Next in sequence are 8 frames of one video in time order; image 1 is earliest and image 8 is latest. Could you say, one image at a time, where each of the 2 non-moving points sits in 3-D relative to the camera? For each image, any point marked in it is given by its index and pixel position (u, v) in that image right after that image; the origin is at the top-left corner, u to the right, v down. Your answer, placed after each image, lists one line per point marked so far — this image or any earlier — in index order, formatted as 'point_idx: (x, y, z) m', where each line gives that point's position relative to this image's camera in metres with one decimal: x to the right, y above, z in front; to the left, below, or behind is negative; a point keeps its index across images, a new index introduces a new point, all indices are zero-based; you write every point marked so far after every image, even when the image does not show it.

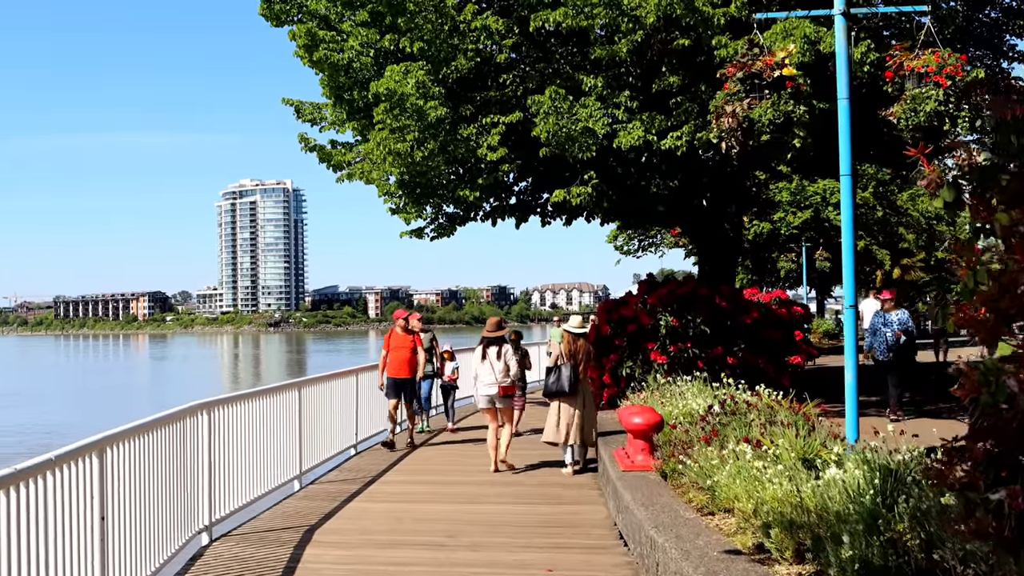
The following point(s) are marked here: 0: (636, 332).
0: (+1.3, -0.5, +15.8) m
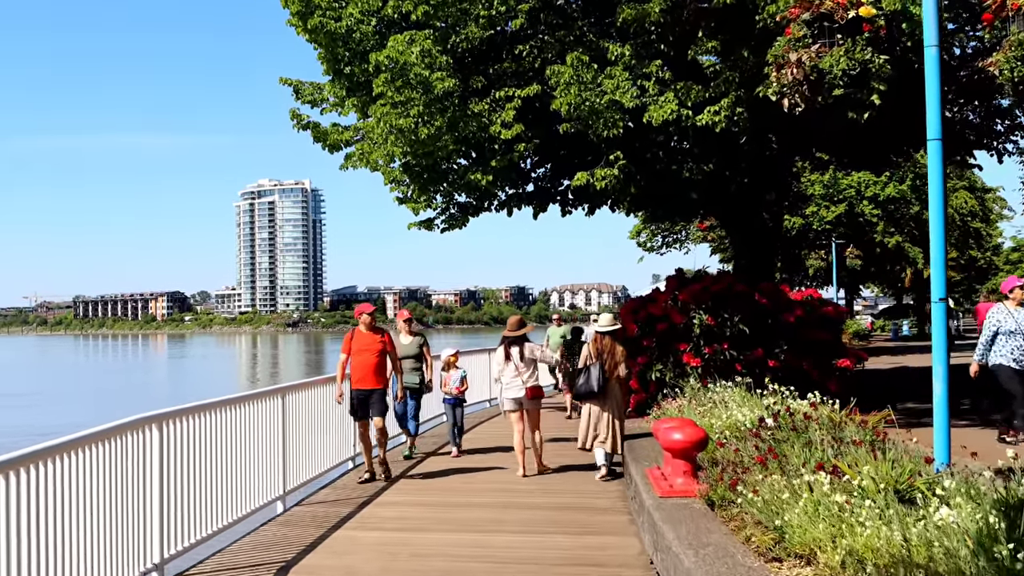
0: (+1.5, -0.4, +14.2) m
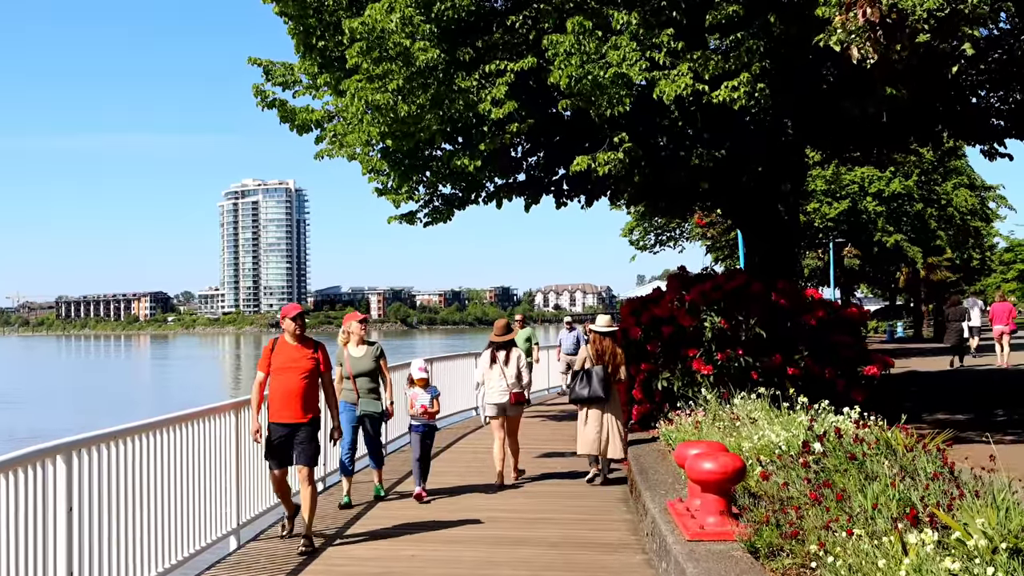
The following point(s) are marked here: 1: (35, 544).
0: (+1.4, -0.4, +12.8) m
1: (-1.9, -1.0, +5.6) m
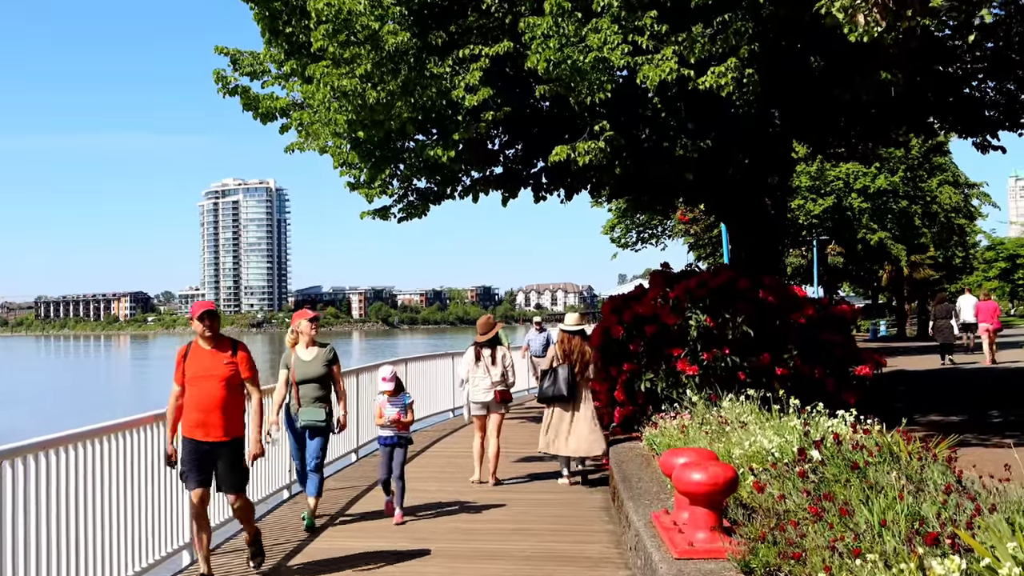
0: (+1.2, -0.4, +12.2) m
1: (-2.0, -1.0, +5.0) m
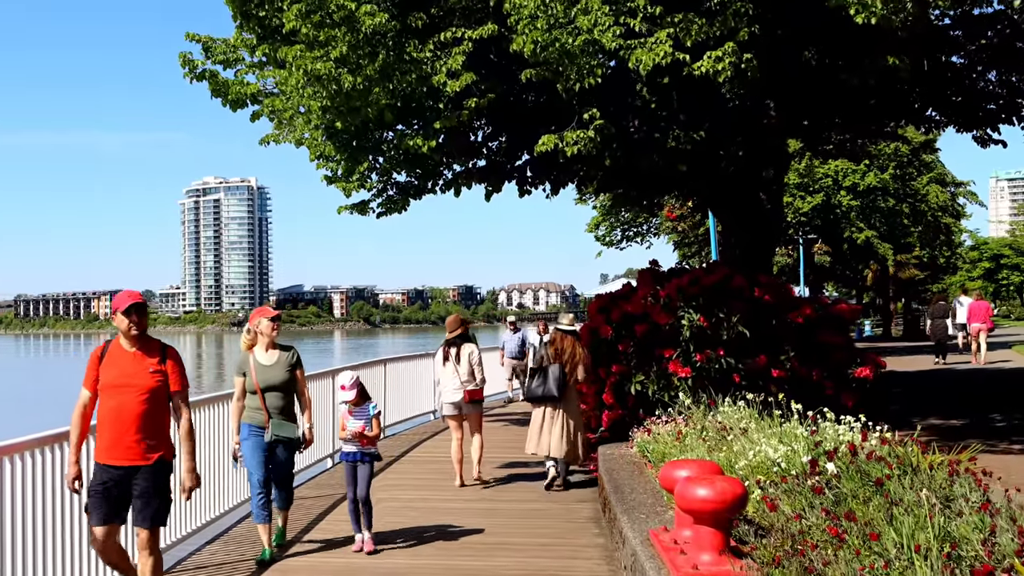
0: (+1.1, -0.4, +11.6) m
1: (-2.0, -1.0, +4.3) m
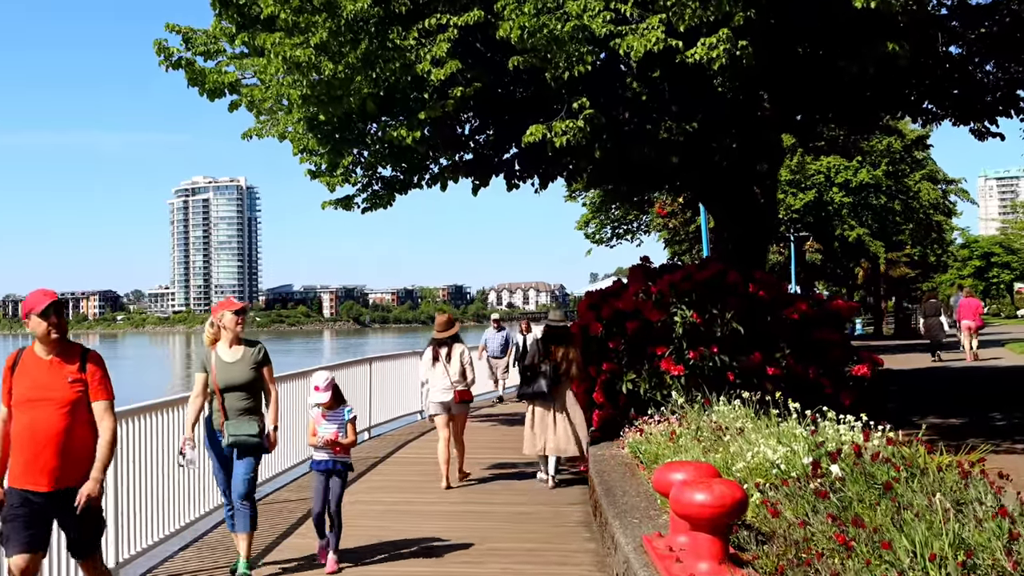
0: (+1.0, -0.3, +11.3) m
1: (-2.1, -0.9, +4.0) m
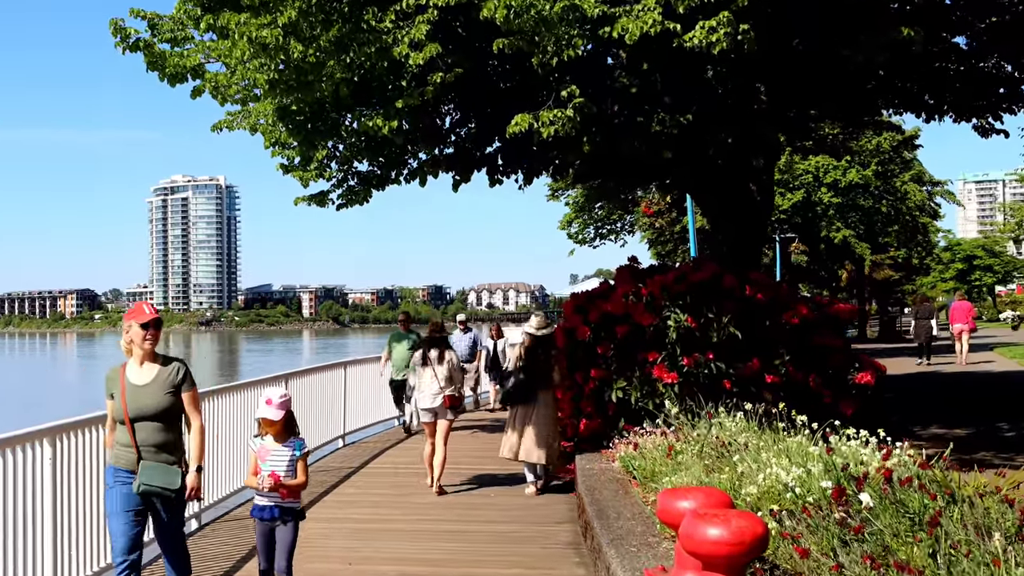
0: (+0.9, -0.4, +10.6) m
1: (-2.1, -0.9, +3.3) m
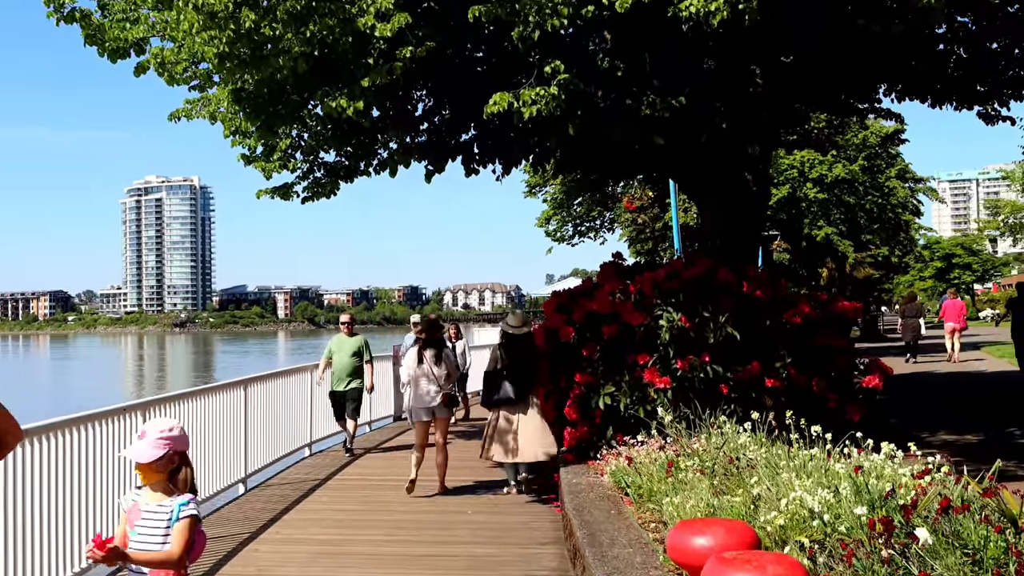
0: (+0.7, -0.3, +9.8) m
1: (-2.1, -0.9, +2.3) m
